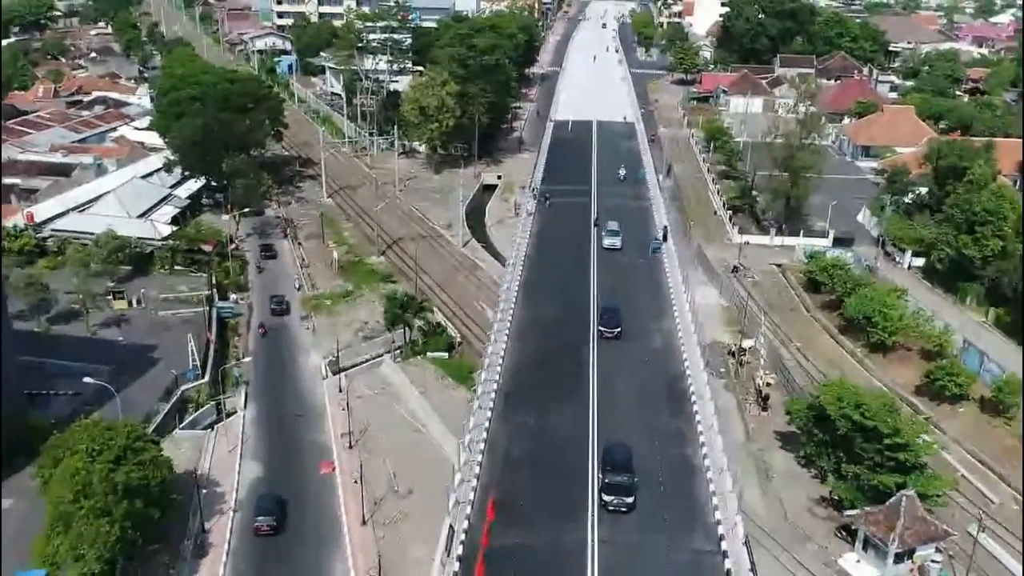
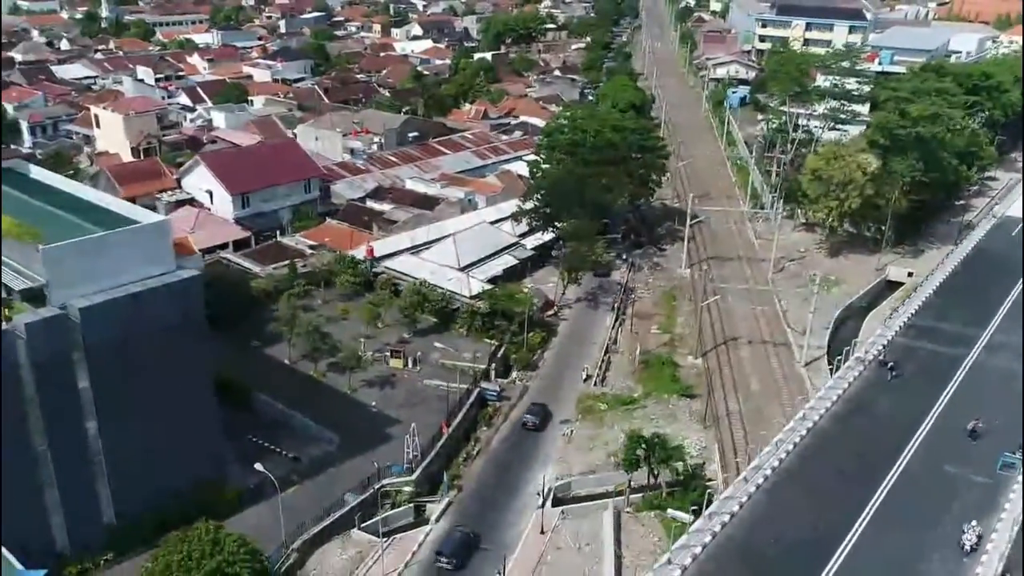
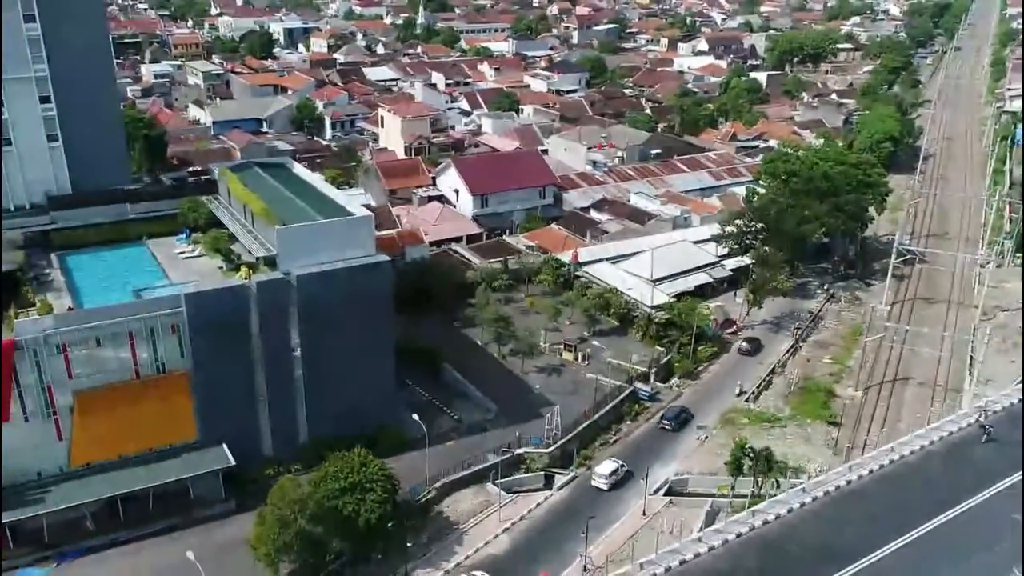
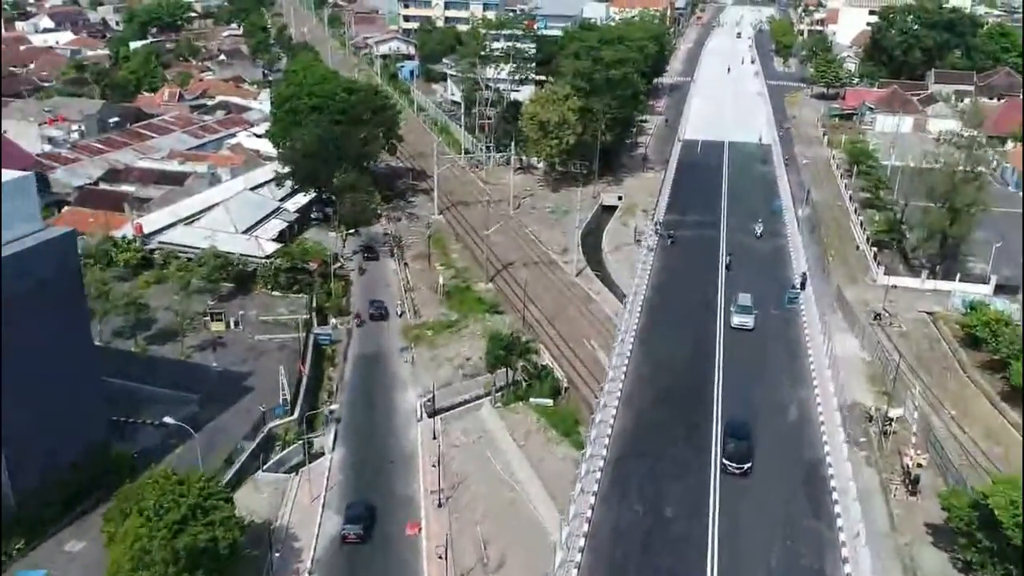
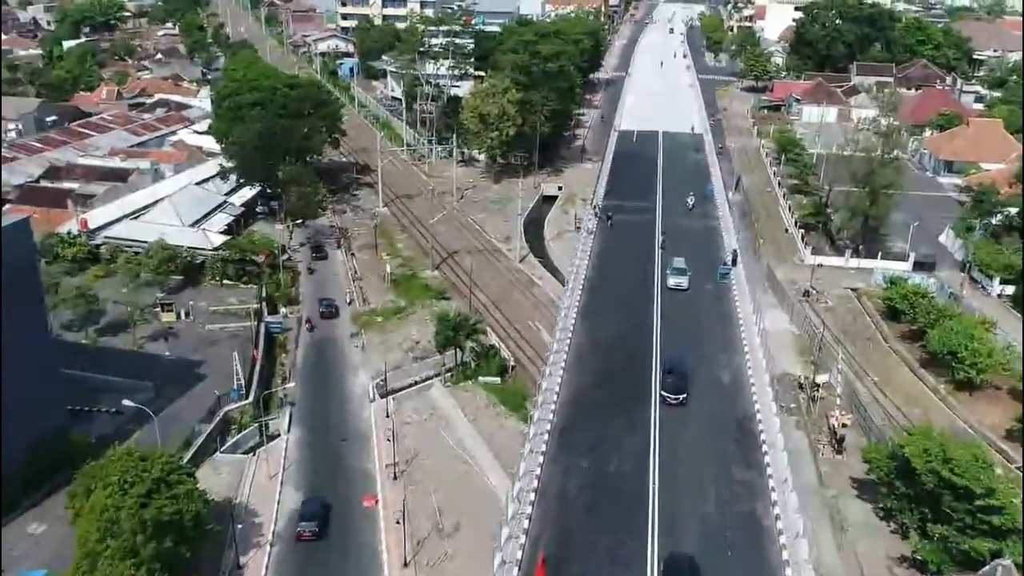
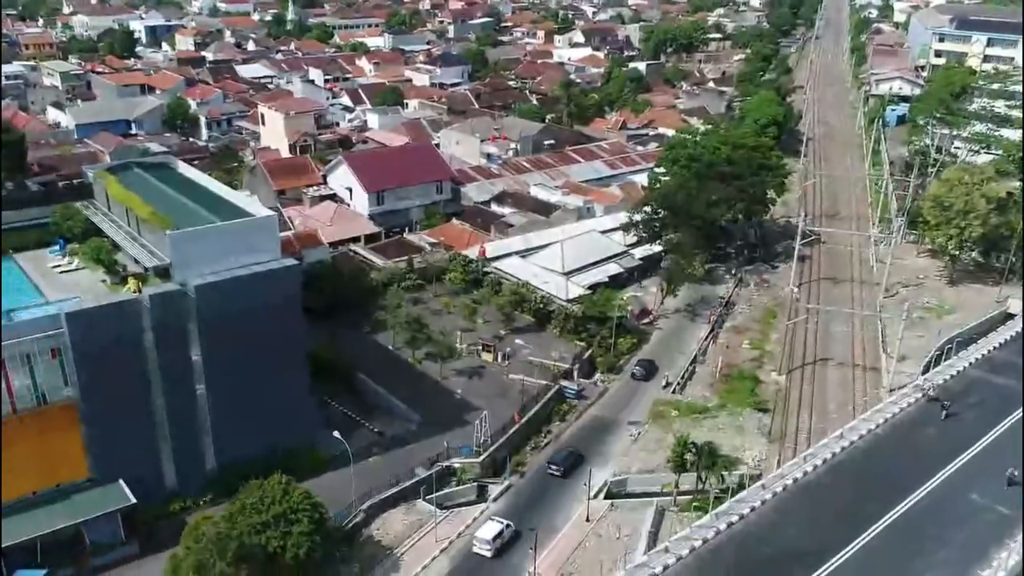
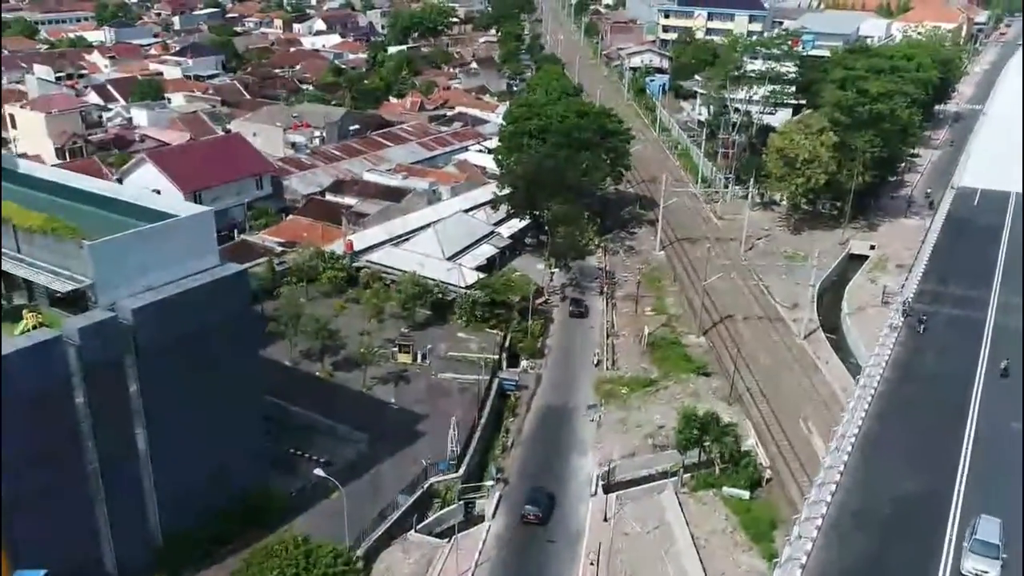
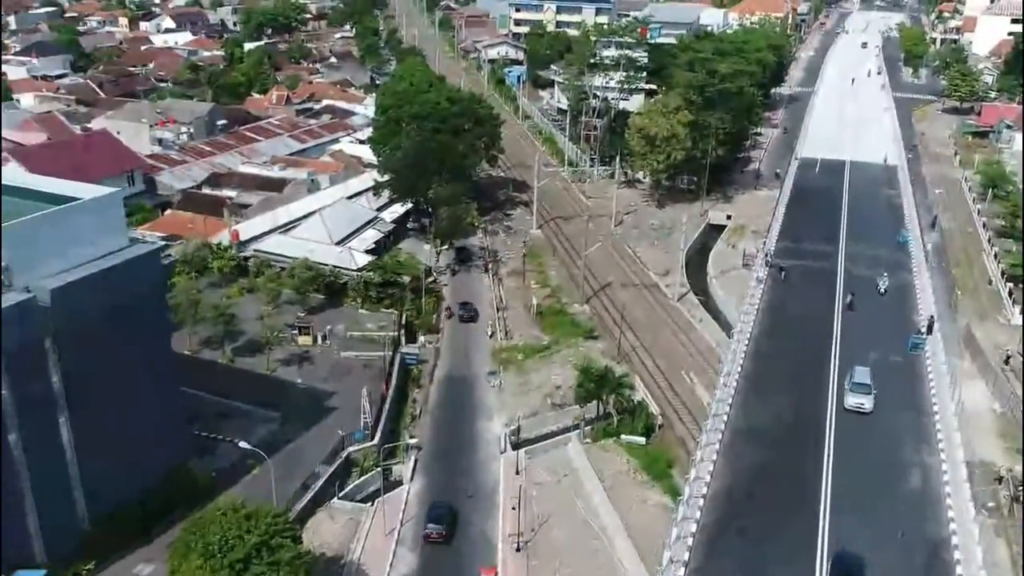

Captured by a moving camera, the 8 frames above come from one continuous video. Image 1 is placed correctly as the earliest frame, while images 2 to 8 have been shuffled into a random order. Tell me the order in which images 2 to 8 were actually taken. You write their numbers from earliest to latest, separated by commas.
5, 4, 8, 7, 2, 6, 3
